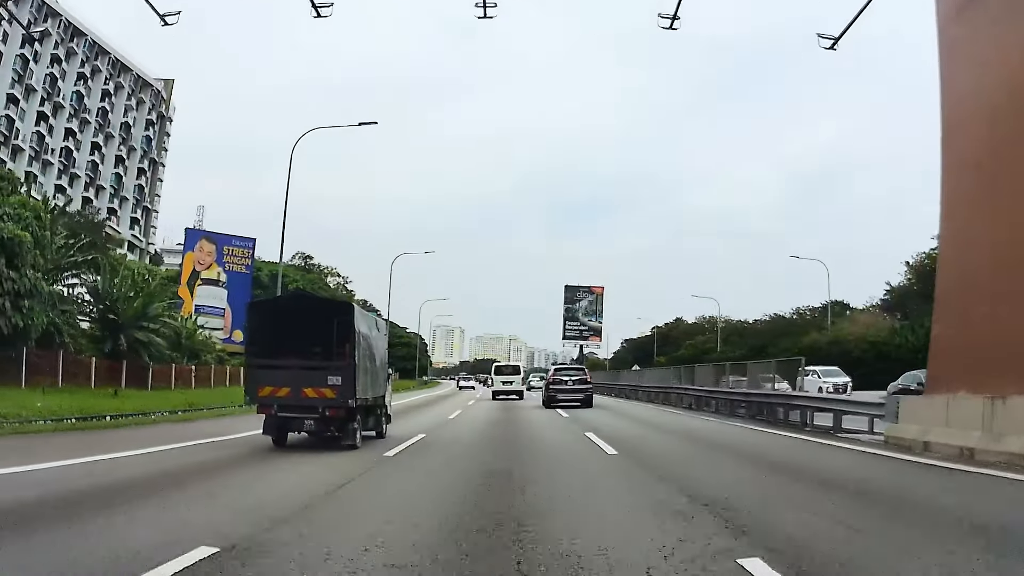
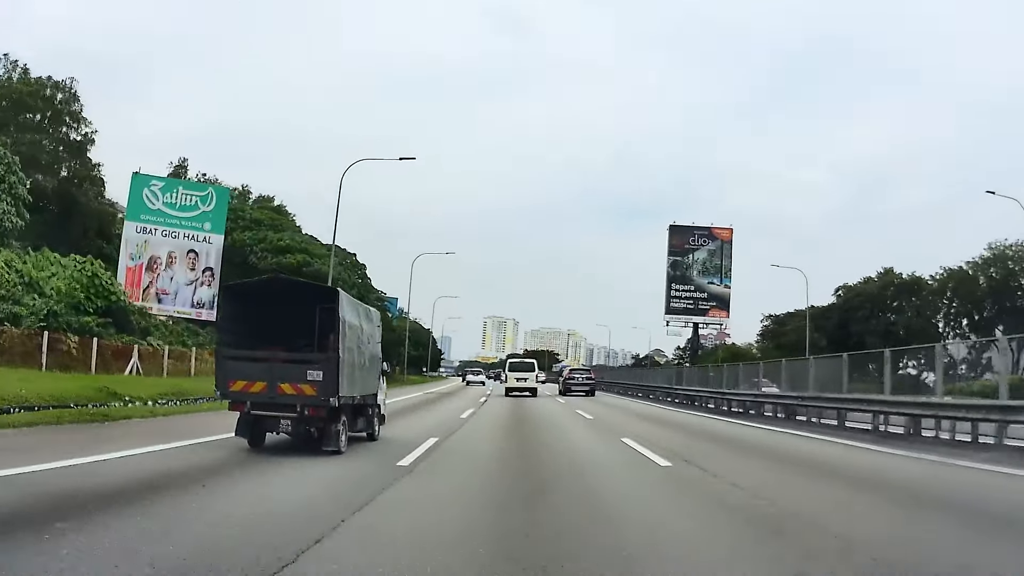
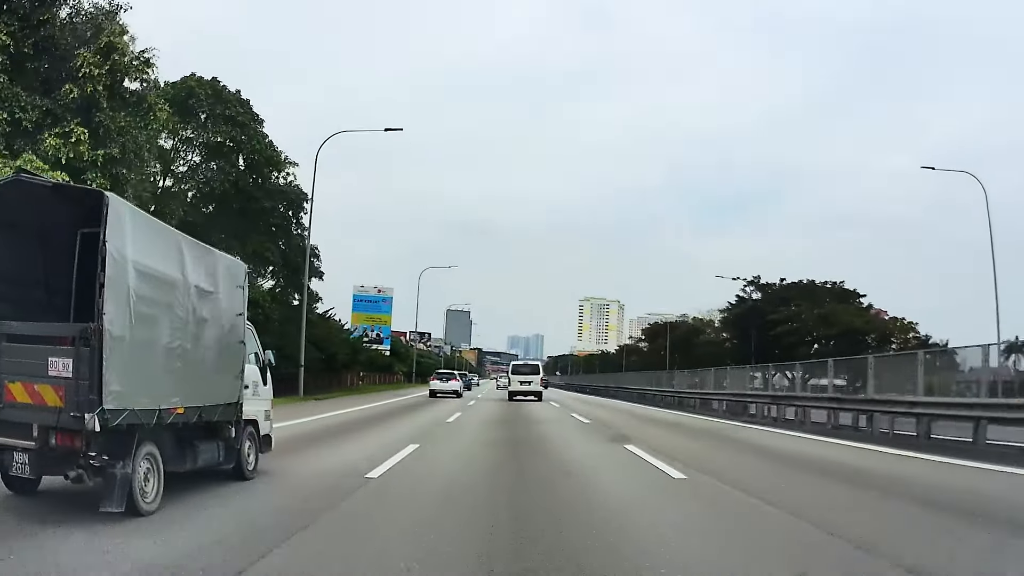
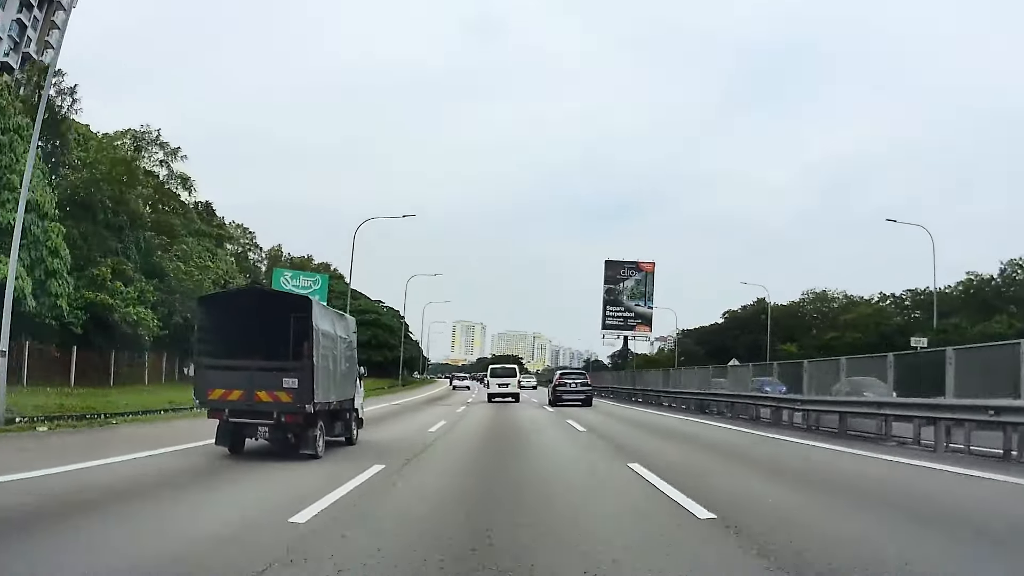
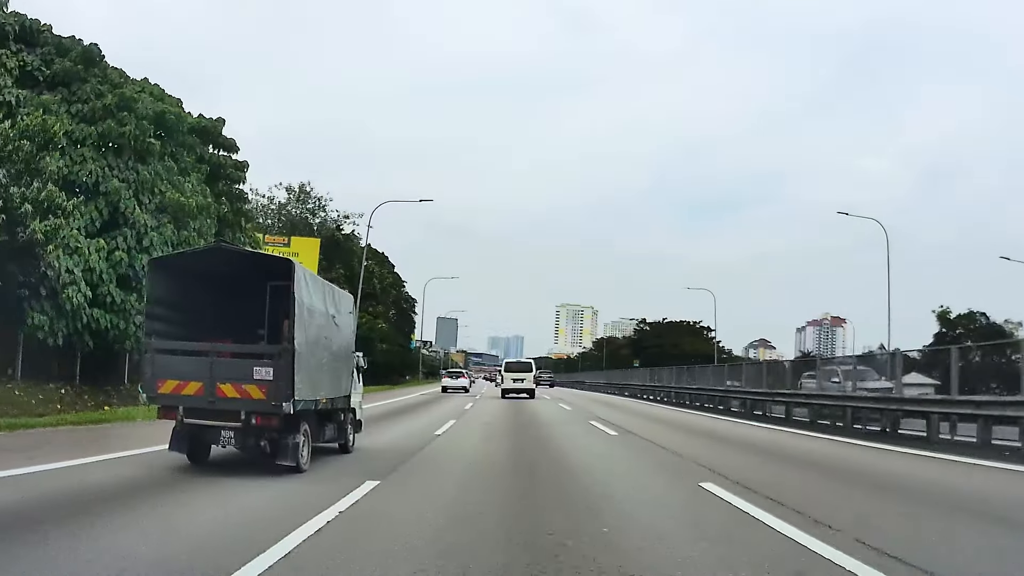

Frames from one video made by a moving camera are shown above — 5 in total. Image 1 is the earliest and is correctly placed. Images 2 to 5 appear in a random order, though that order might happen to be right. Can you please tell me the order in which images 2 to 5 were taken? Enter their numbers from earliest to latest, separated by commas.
4, 2, 5, 3
